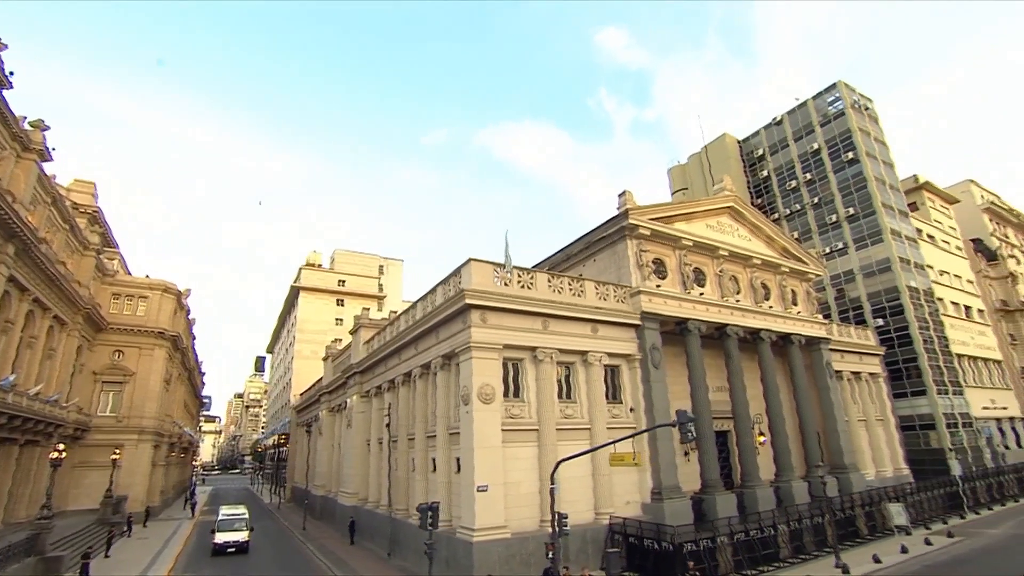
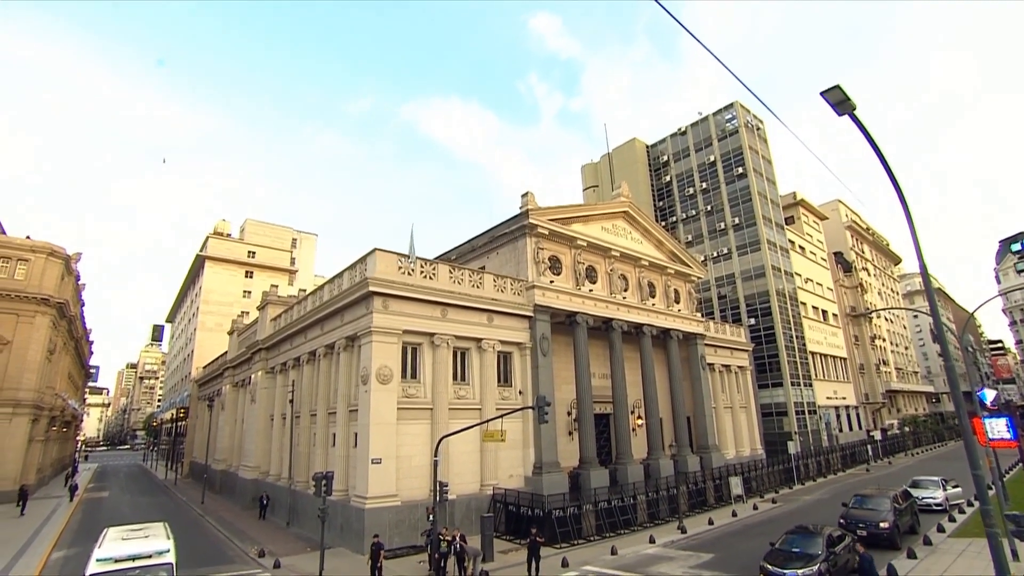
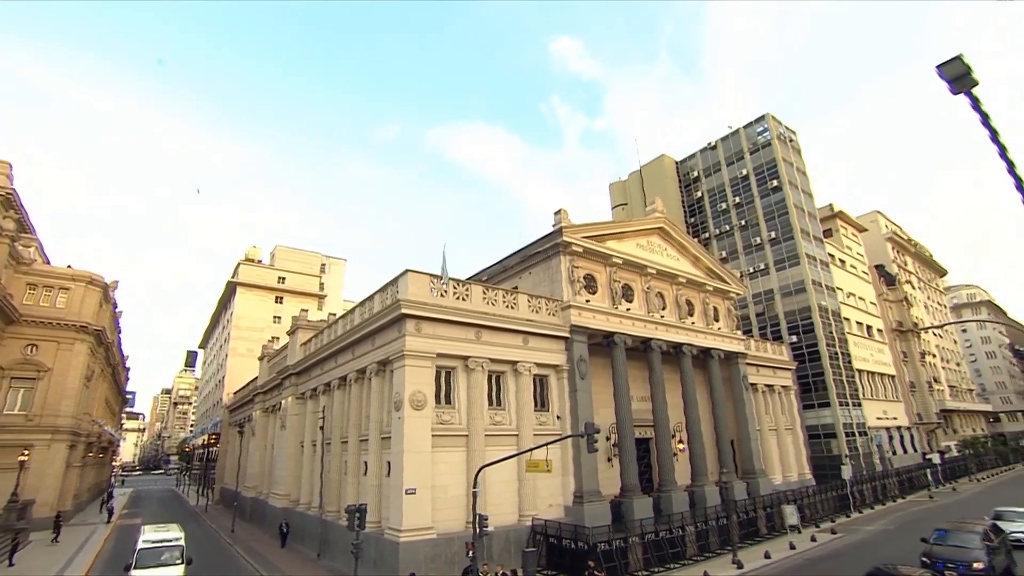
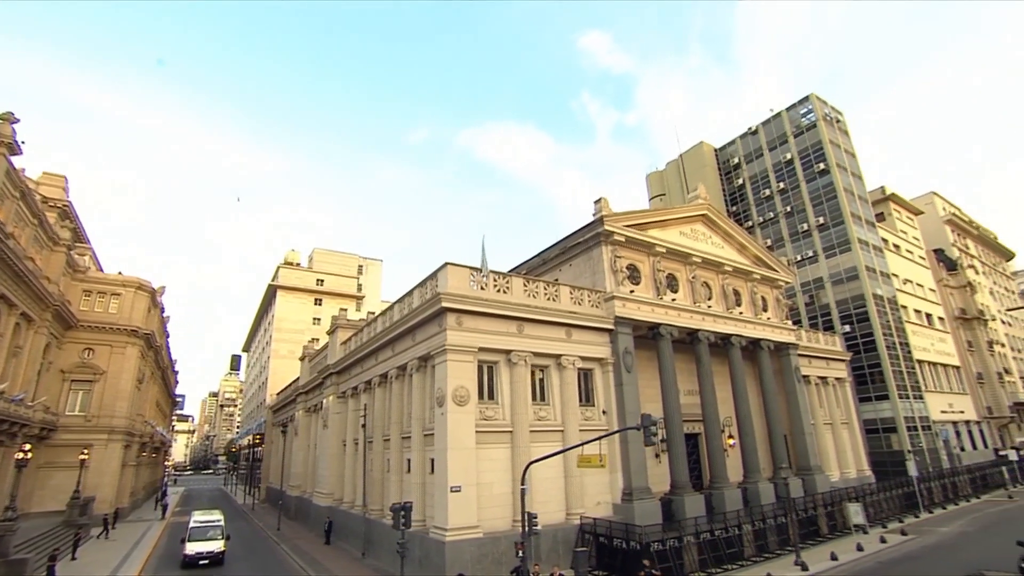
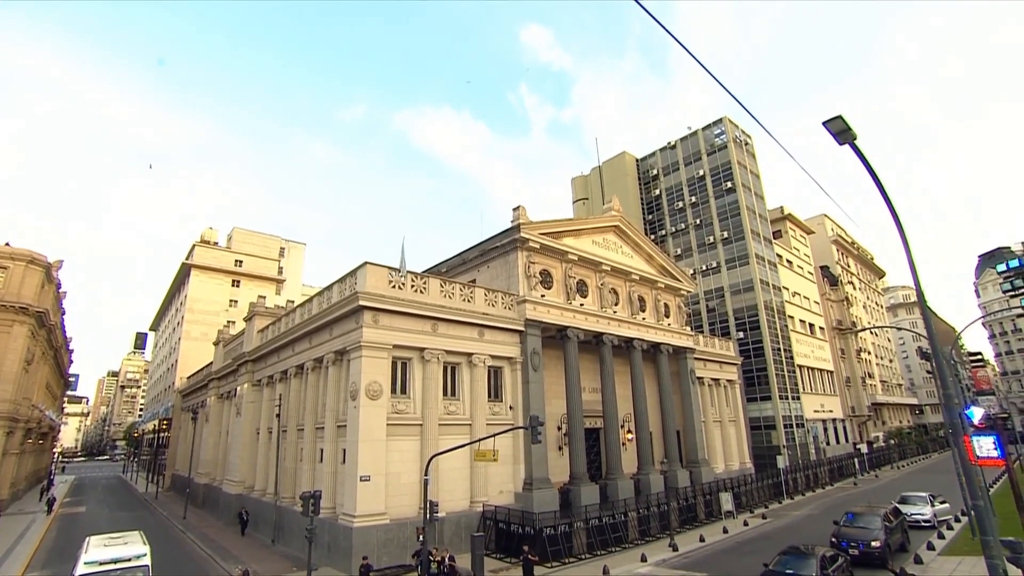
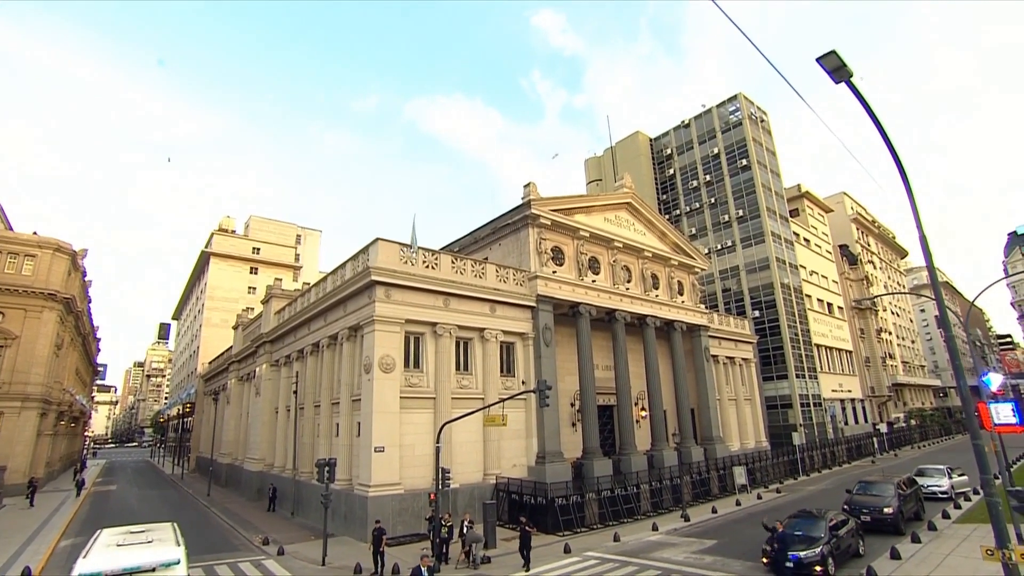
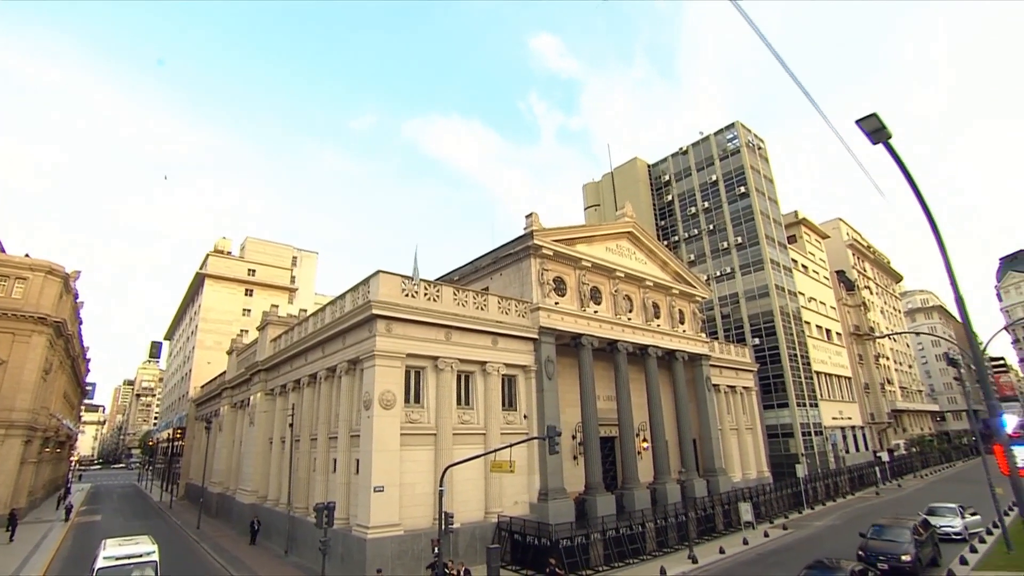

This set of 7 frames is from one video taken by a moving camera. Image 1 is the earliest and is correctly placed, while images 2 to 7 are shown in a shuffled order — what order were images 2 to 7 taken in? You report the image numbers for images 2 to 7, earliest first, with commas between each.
4, 3, 7, 5, 2, 6
